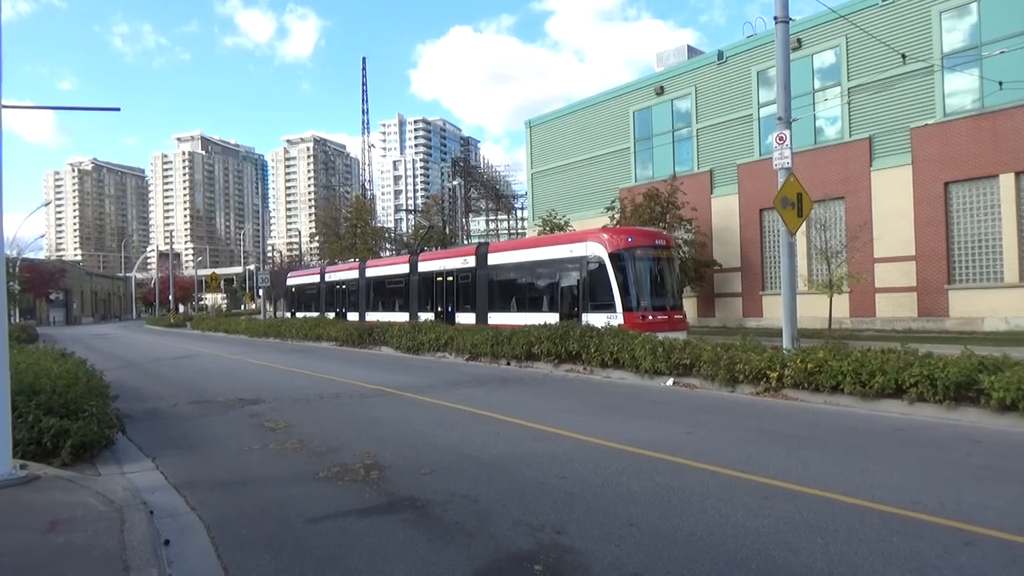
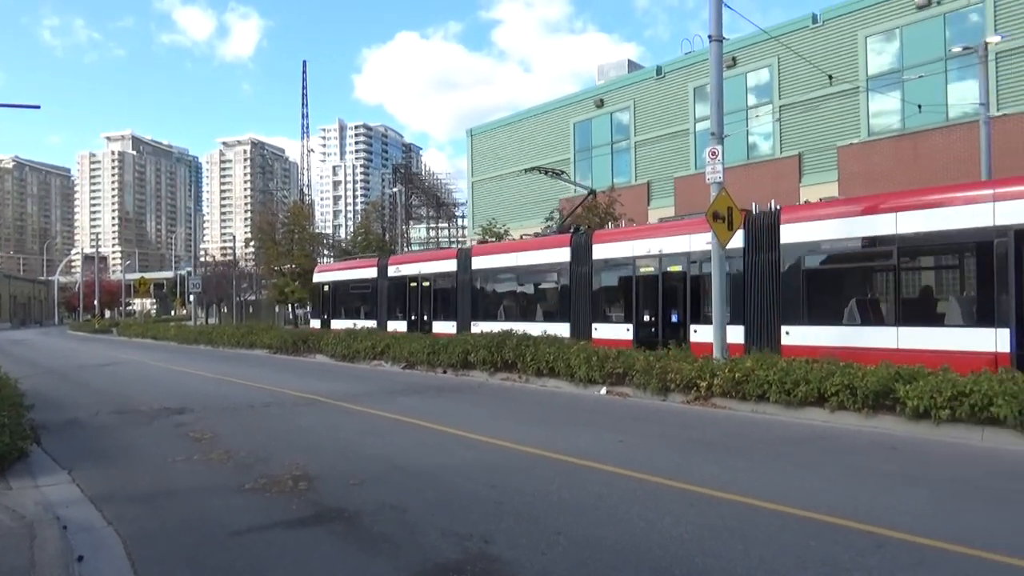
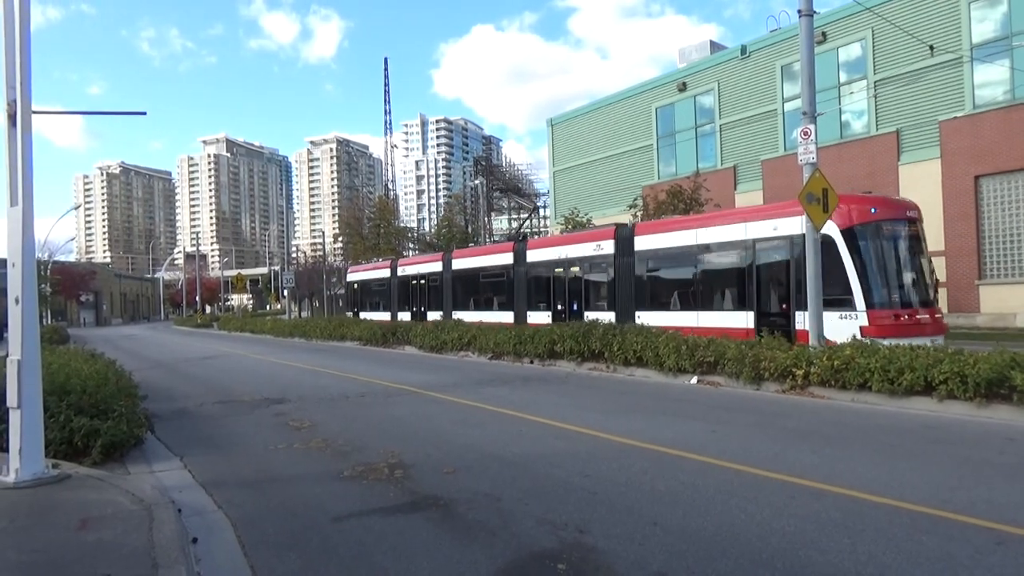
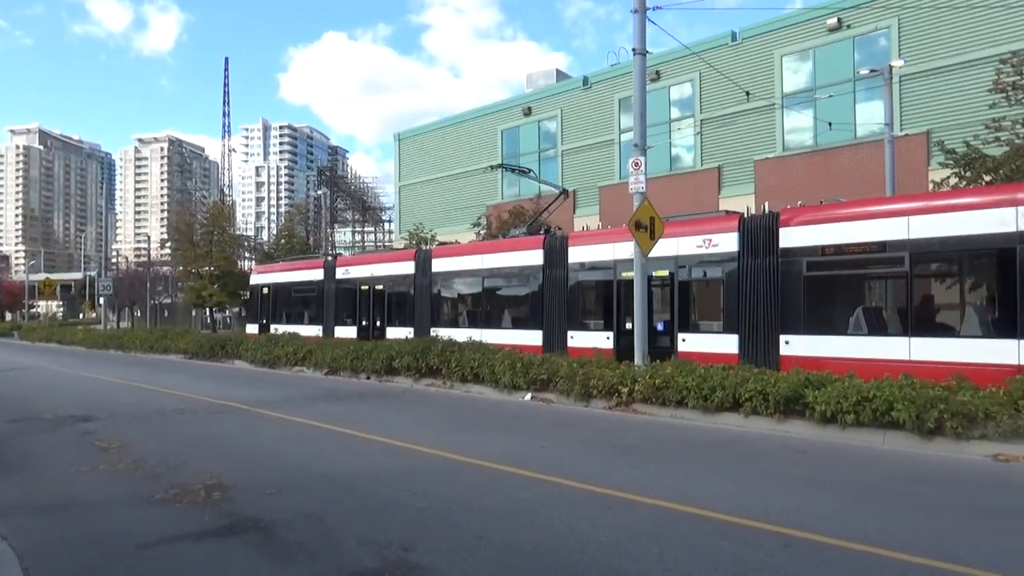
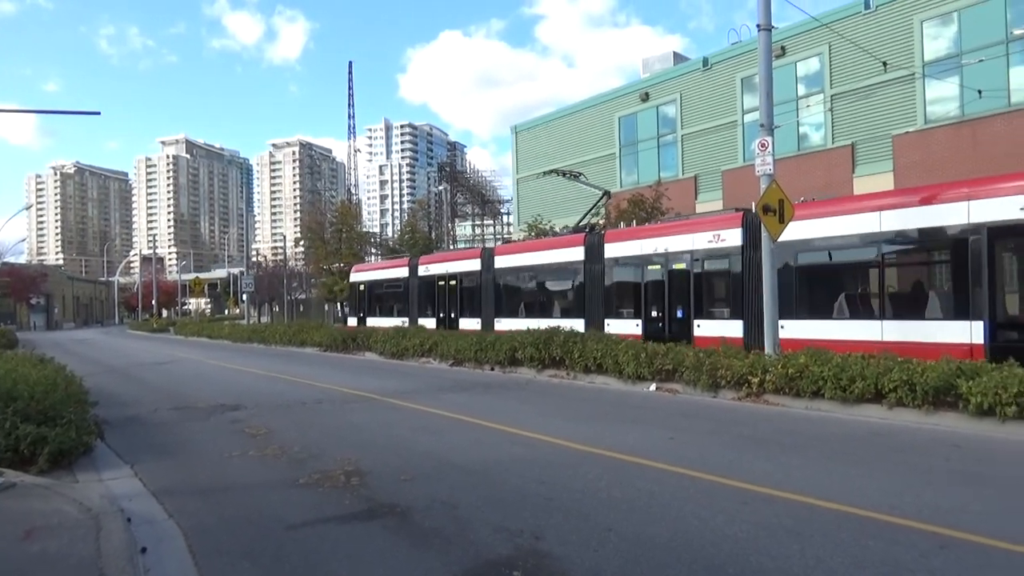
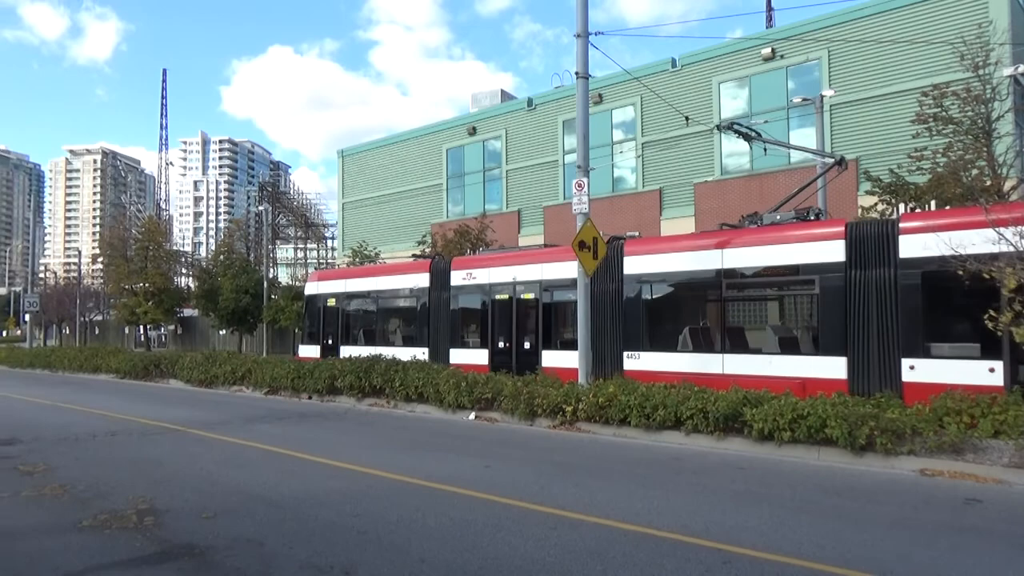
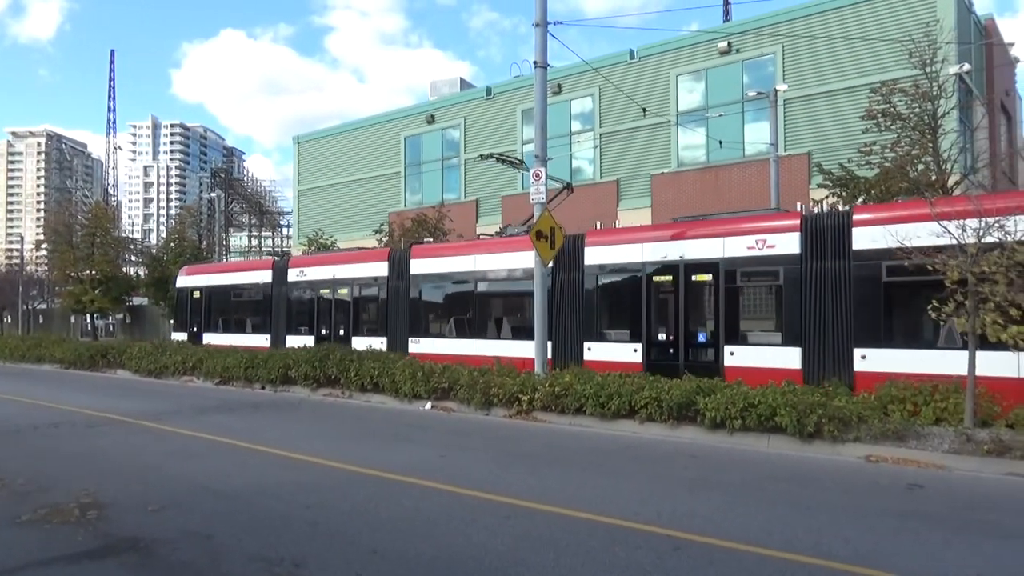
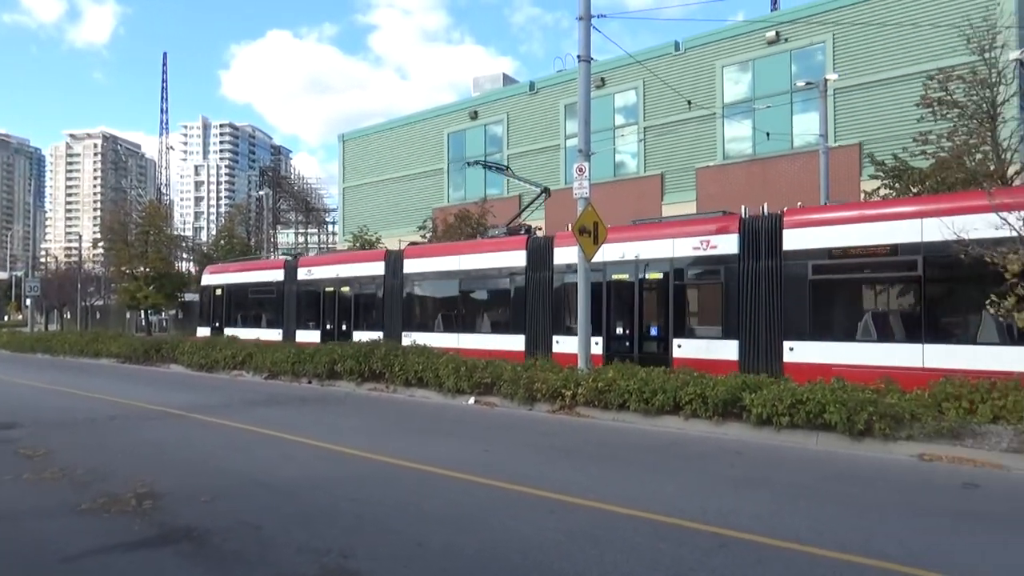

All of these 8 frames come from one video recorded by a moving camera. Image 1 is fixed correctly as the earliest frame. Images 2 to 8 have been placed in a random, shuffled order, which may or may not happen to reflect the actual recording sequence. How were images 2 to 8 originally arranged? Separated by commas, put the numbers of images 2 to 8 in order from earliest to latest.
3, 5, 2, 4, 8, 7, 6
